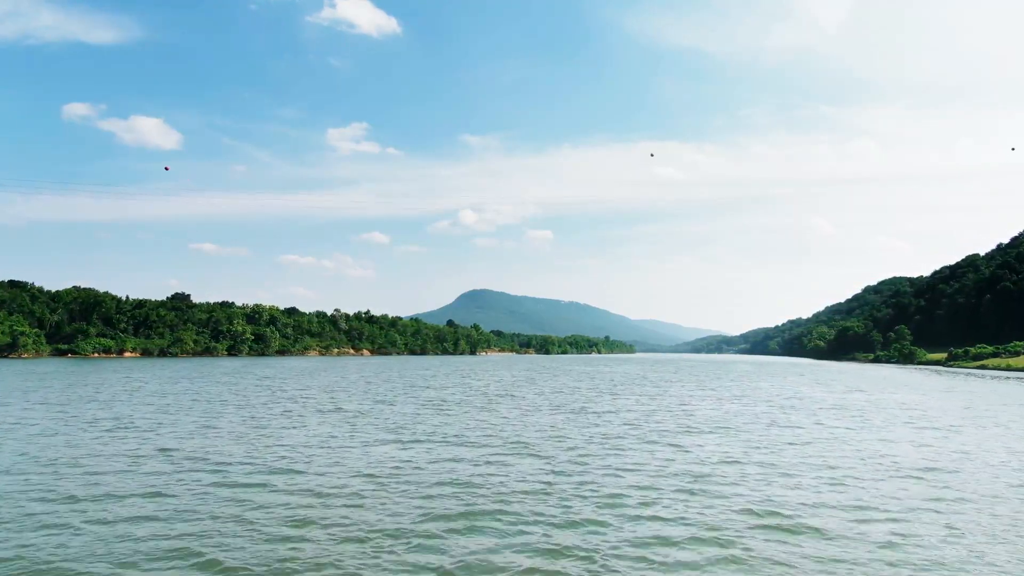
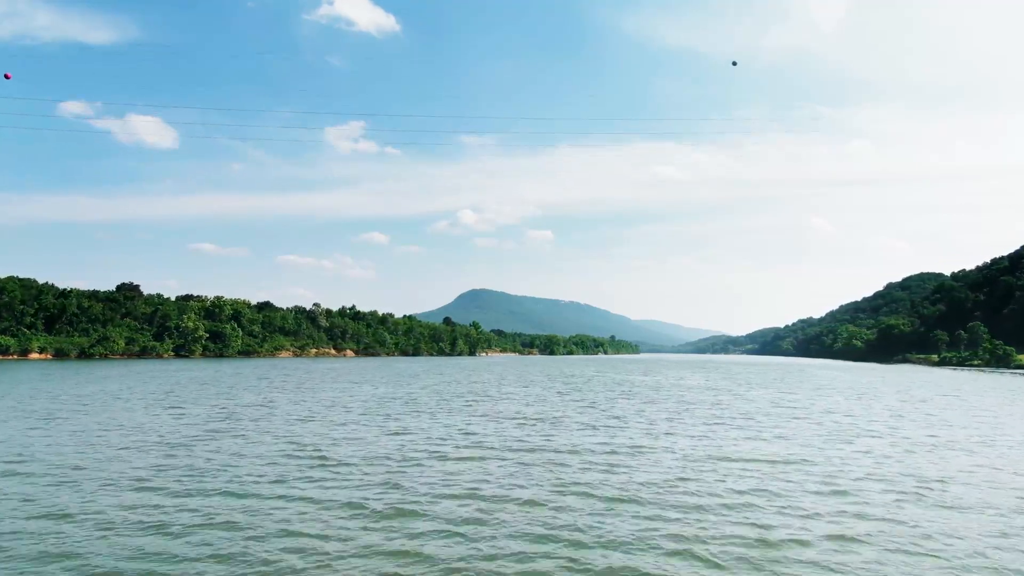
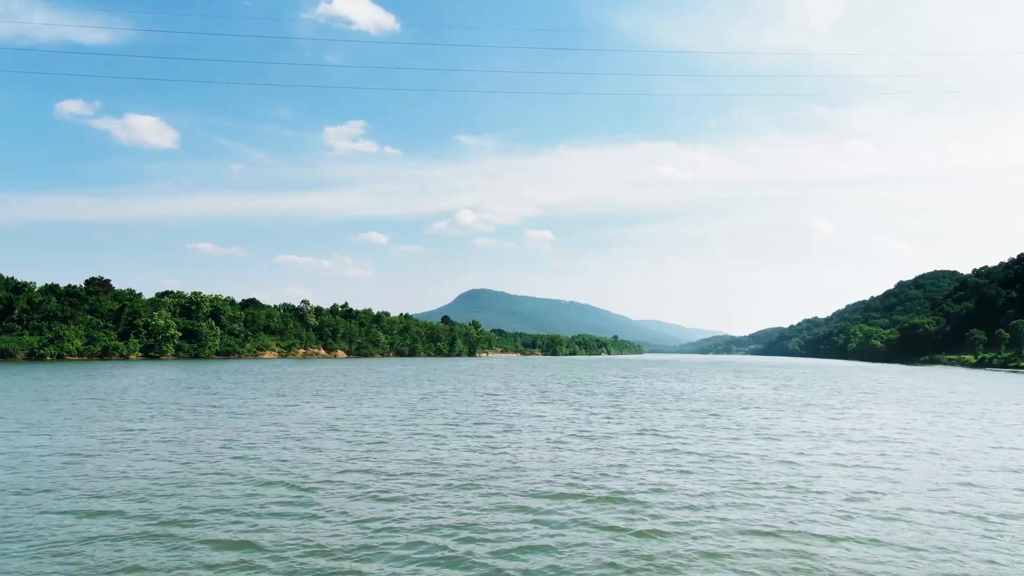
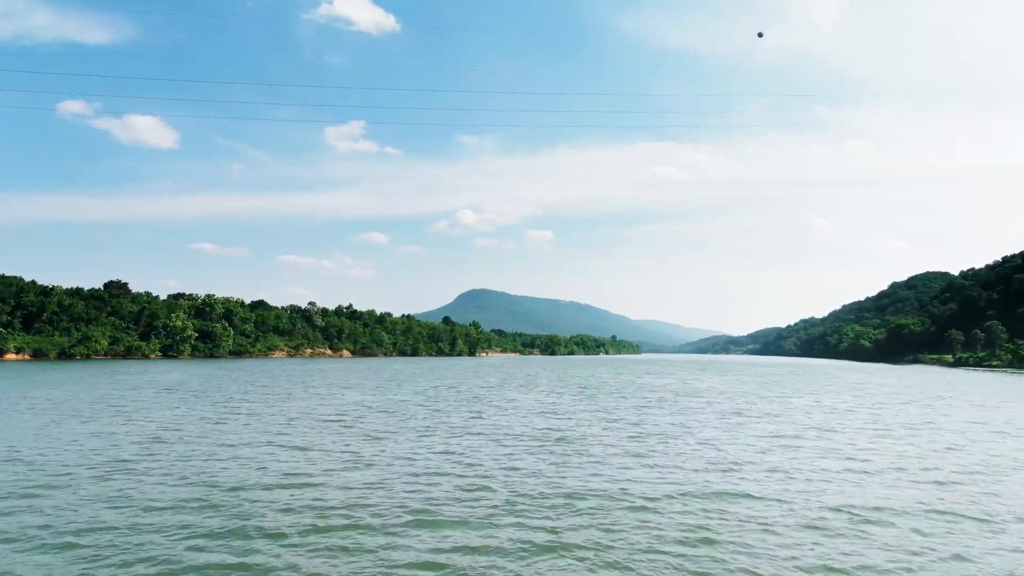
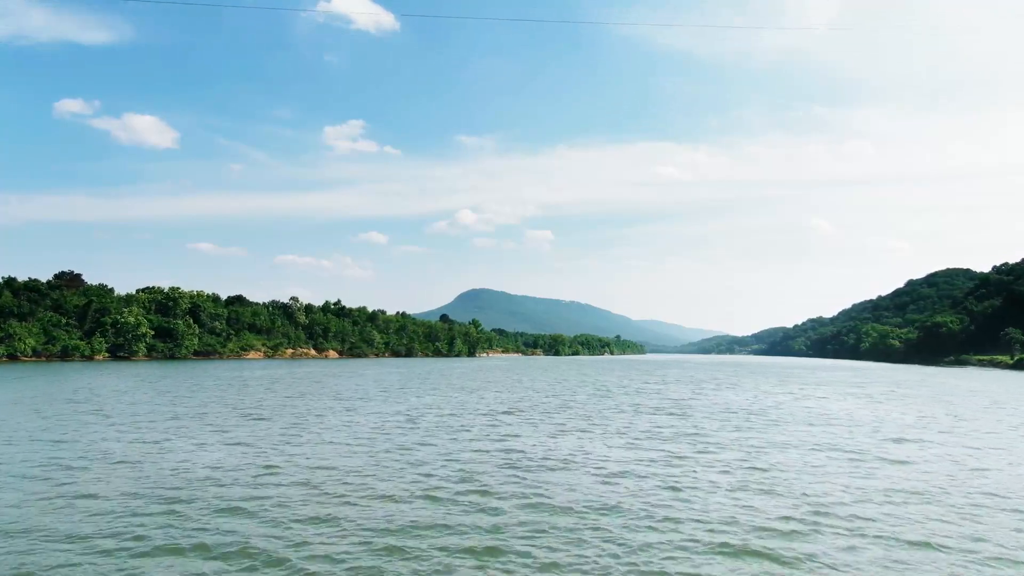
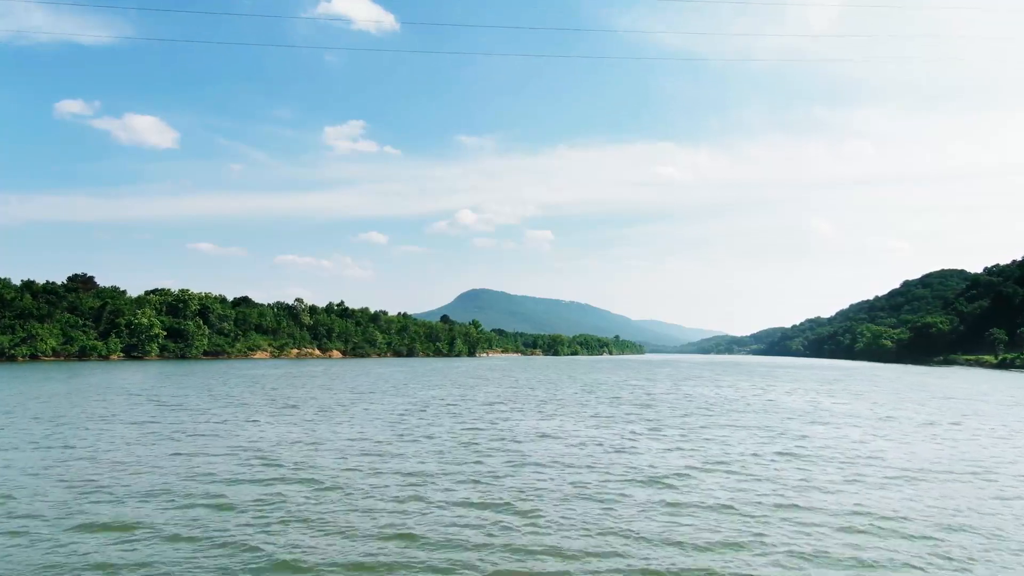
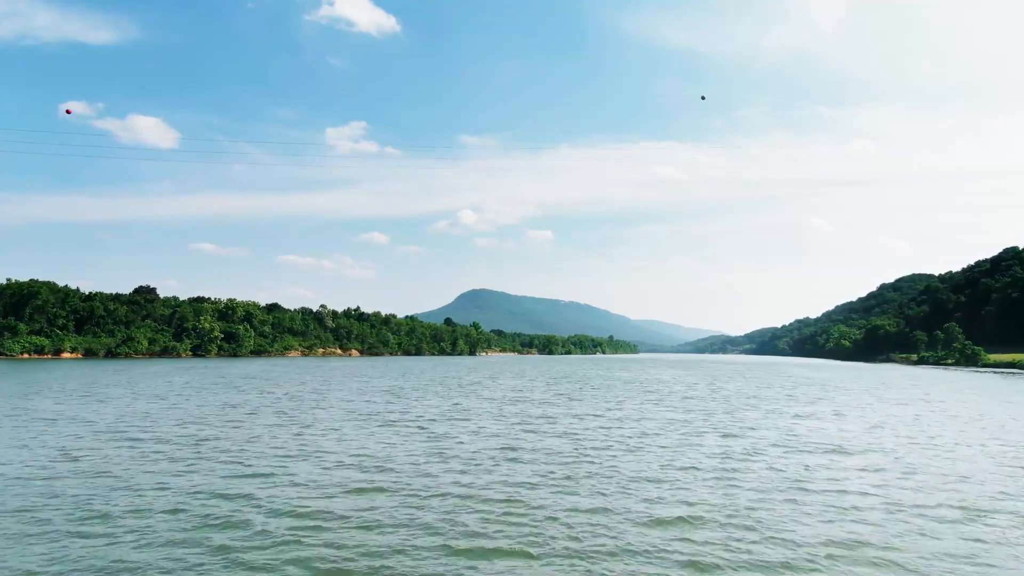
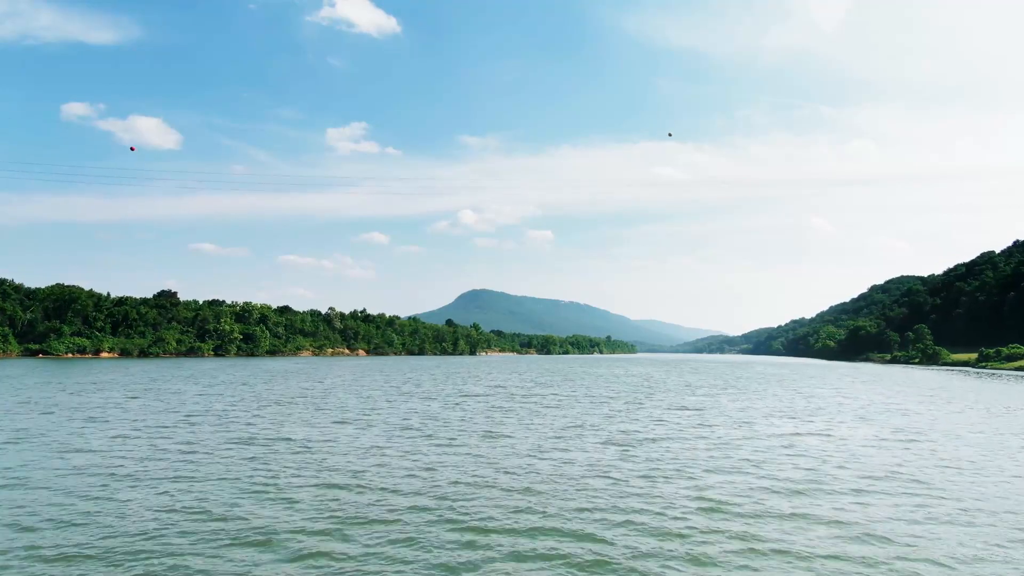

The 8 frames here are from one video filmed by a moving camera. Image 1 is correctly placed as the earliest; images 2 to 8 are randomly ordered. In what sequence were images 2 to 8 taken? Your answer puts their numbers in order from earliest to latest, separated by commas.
8, 7, 2, 4, 3, 6, 5
